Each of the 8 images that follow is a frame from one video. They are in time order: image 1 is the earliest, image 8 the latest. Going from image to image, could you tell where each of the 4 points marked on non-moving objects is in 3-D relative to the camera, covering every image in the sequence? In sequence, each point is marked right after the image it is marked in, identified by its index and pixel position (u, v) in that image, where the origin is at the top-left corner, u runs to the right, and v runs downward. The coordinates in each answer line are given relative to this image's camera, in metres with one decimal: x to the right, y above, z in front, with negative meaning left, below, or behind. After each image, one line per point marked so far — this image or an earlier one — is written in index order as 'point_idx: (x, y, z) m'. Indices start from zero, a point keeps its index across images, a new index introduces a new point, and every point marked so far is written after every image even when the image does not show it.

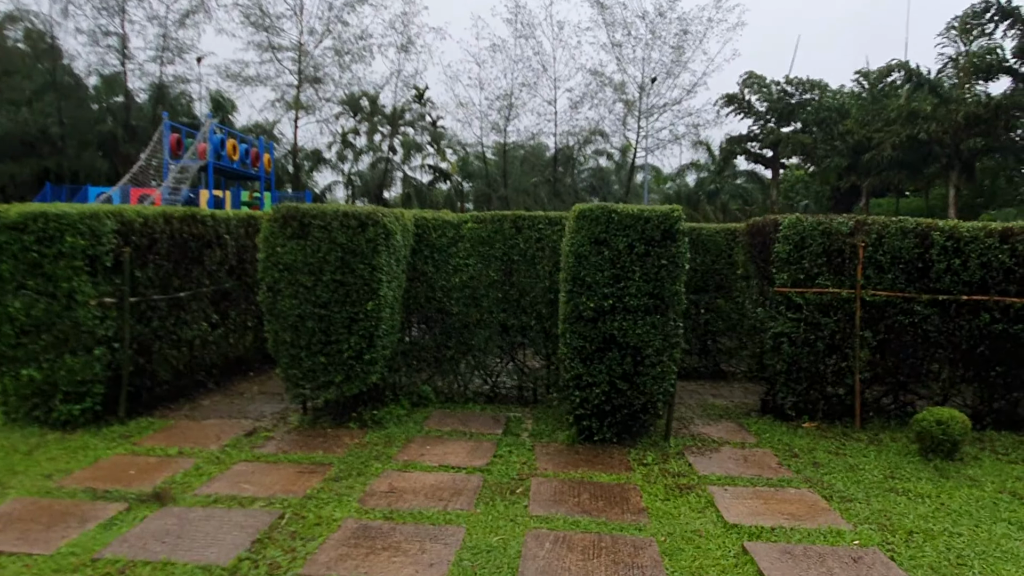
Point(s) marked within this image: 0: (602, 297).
0: (+0.7, -0.1, +5.8) m
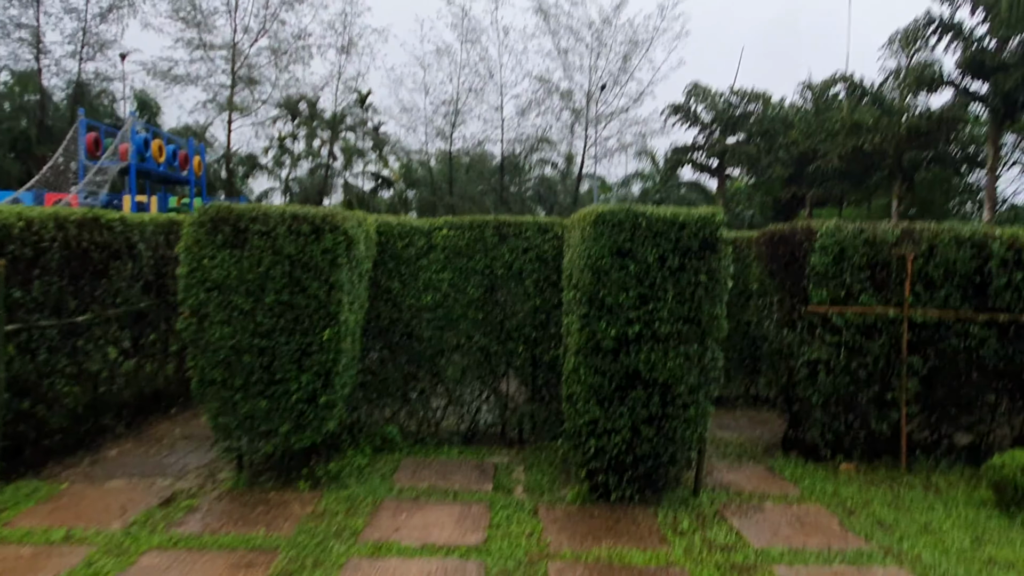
0: (+0.7, -0.2, +4.6) m
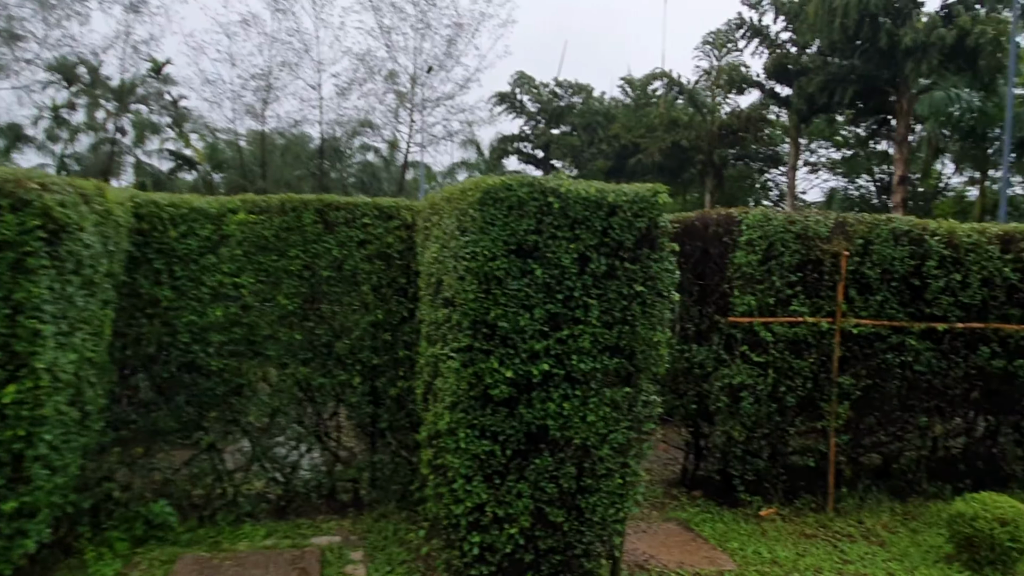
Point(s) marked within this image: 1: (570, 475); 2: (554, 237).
0: (+0.1, -0.3, +3.0) m
1: (+0.2, -0.8, +3.2) m
2: (+0.2, +0.2, +3.0) m
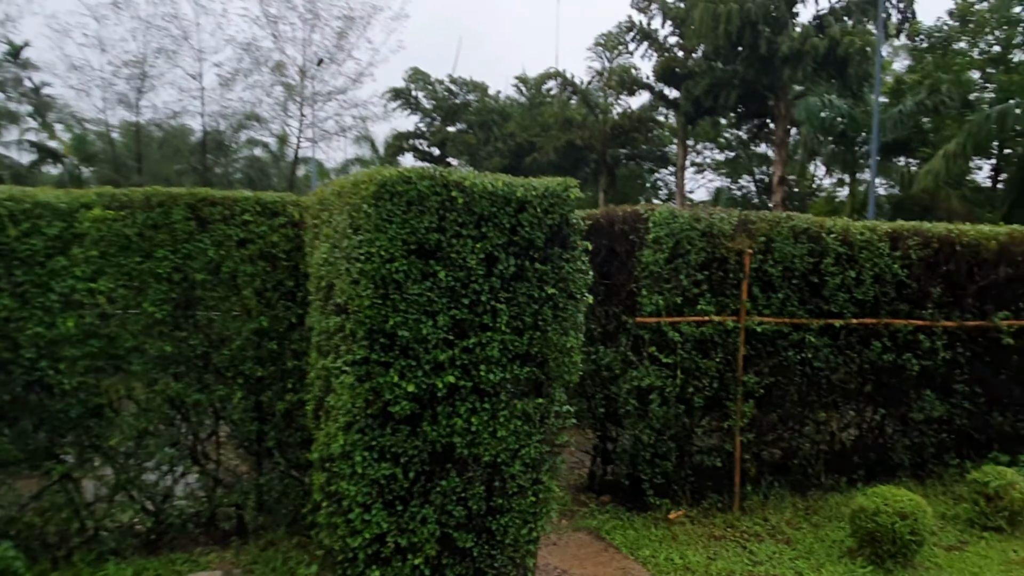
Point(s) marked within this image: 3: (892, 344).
0: (-0.3, -0.3, +2.7) m
1: (-0.1, -0.8, +2.9) m
2: (-0.2, +0.2, +2.7) m
3: (+2.7, -0.4, +5.2) m
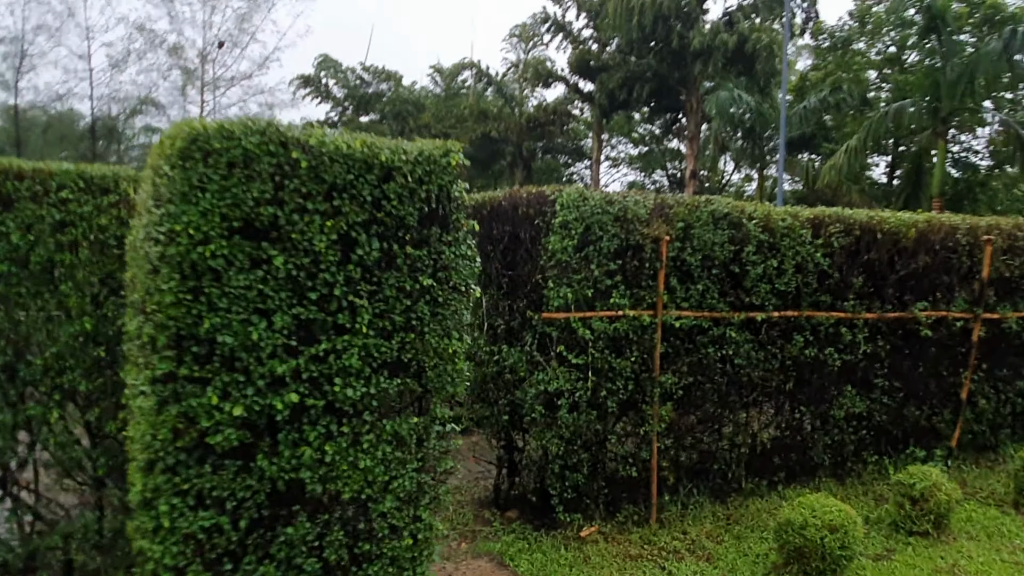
0: (-0.7, -0.3, +2.1) m
1: (-0.6, -0.8, +2.3) m
2: (-0.6, +0.2, +2.1) m
3: (+2.0, -0.3, +4.9) m
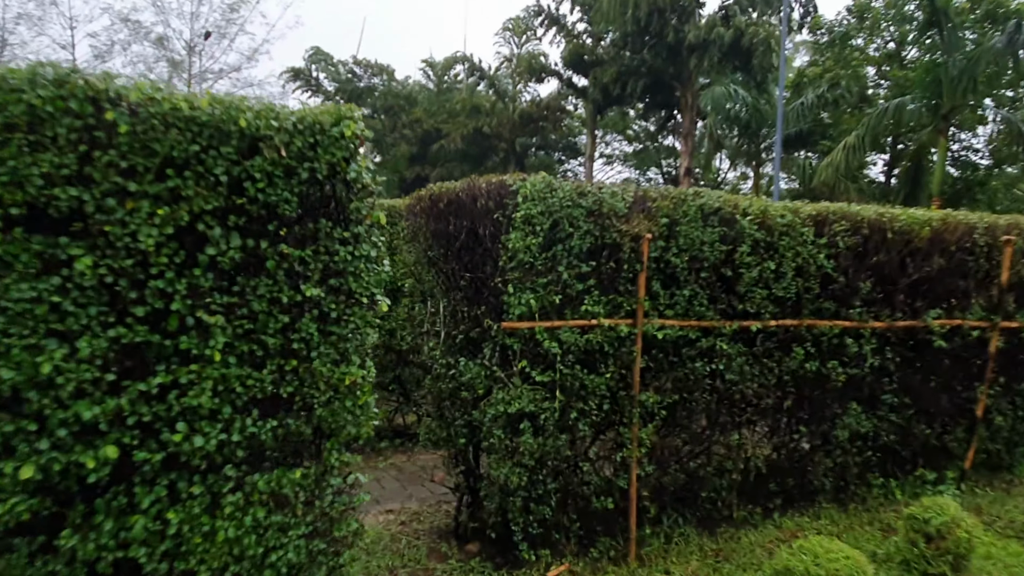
0: (-0.9, -0.3, +1.5) m
1: (-0.8, -0.8, +1.7) m
2: (-0.8, +0.2, +1.5) m
3: (+1.8, -0.4, +4.3) m
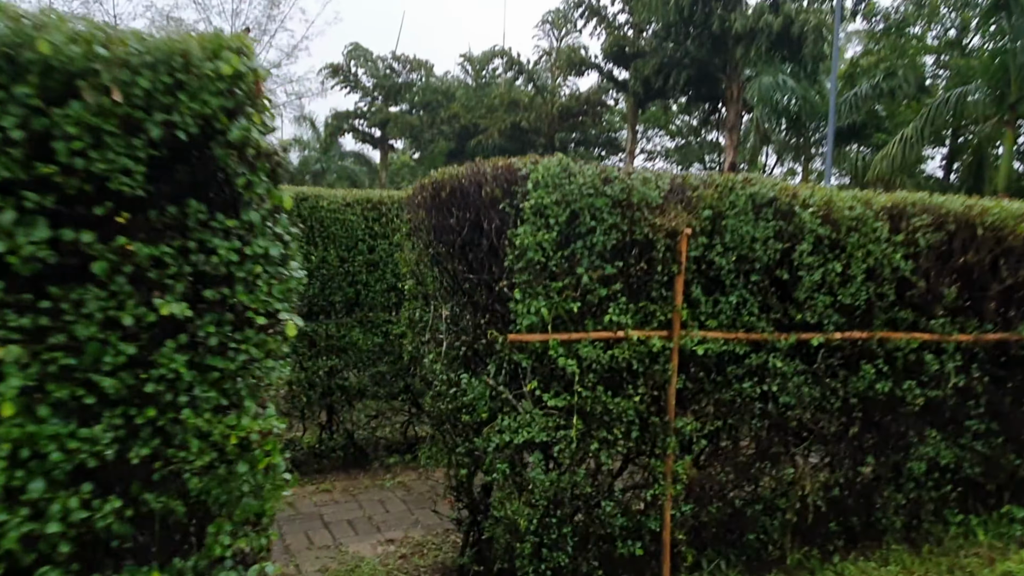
0: (-1.0, -0.3, +1.0) m
1: (-0.8, -0.8, +1.2) m
2: (-0.9, +0.2, +1.0) m
3: (+1.9, -0.4, +3.6) m
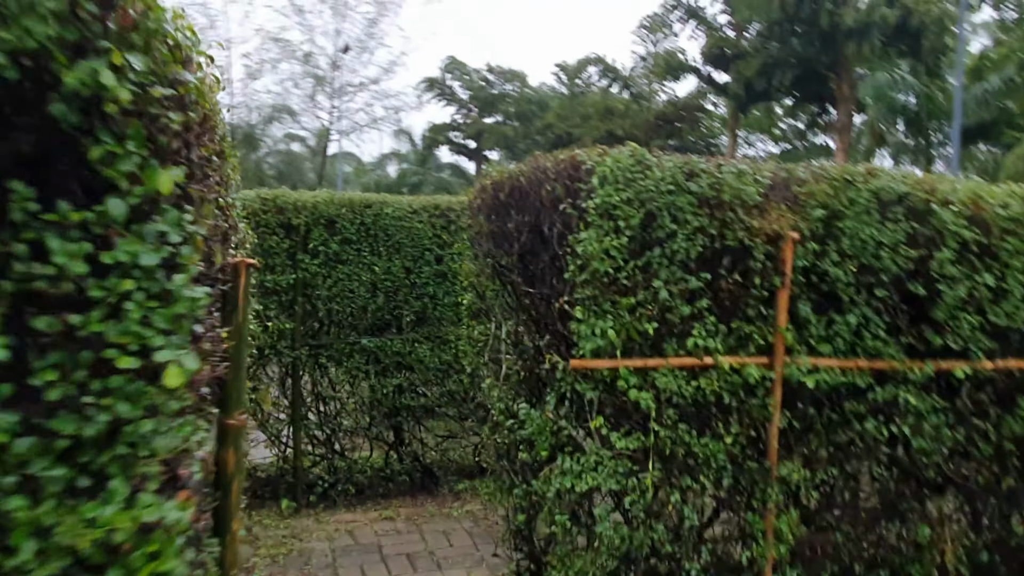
0: (-1.0, -0.4, +0.6) m
1: (-0.8, -0.9, +0.8) m
2: (-0.9, +0.2, +0.6) m
3: (+2.2, -0.5, +2.9) m
